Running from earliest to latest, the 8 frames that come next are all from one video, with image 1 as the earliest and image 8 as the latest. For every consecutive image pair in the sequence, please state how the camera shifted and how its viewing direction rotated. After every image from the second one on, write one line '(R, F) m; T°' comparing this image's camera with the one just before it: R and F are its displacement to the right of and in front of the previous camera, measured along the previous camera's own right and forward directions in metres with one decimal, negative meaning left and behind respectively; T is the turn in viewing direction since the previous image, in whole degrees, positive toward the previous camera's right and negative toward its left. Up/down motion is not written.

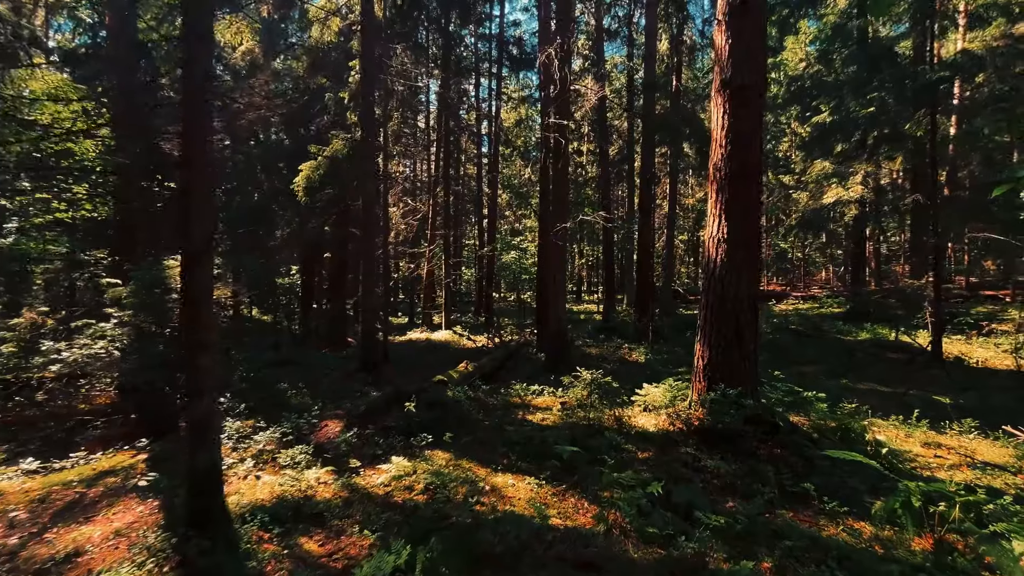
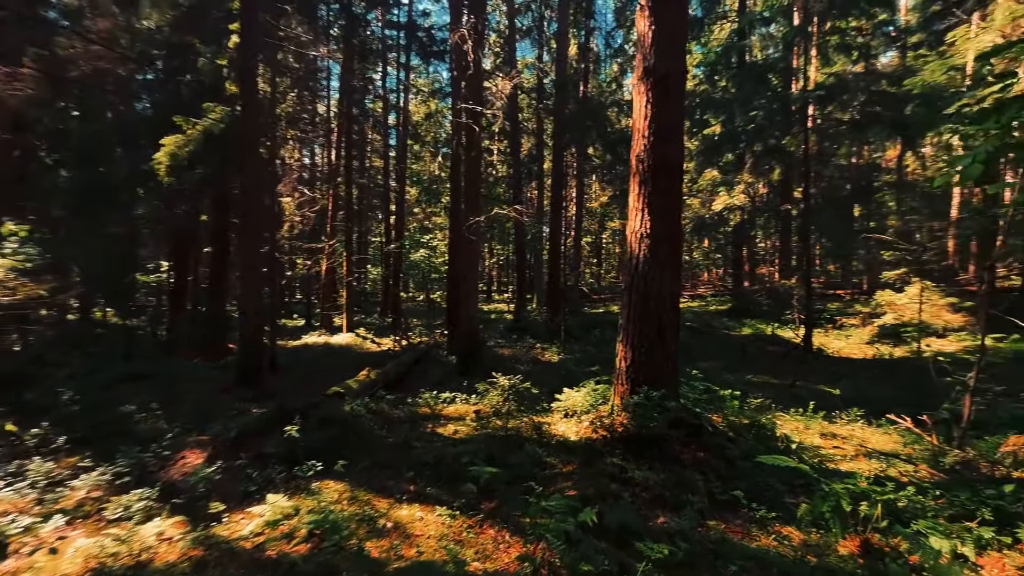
(0.0, +0.7) m; +12°
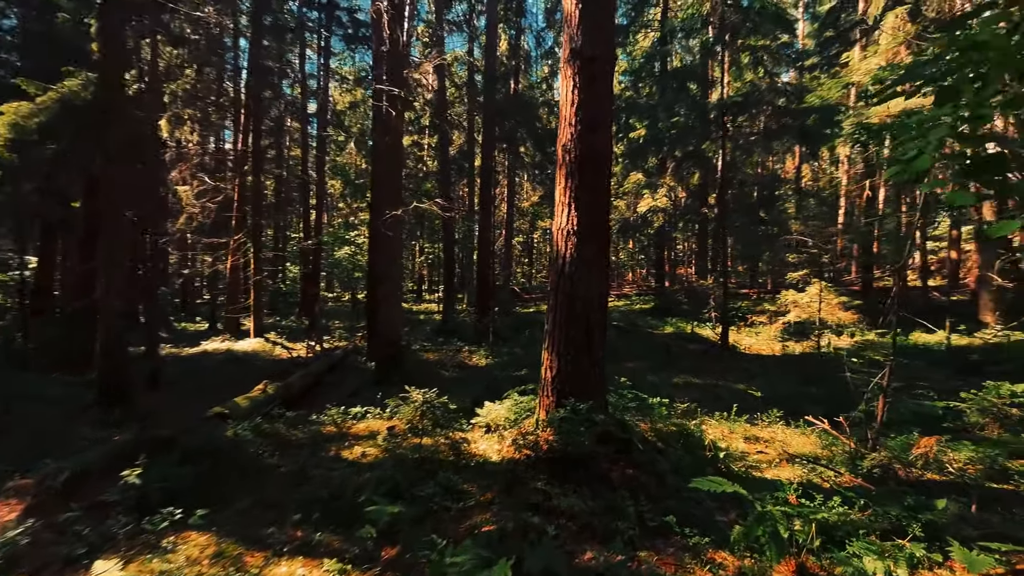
(+0.2, +0.6) m; +9°
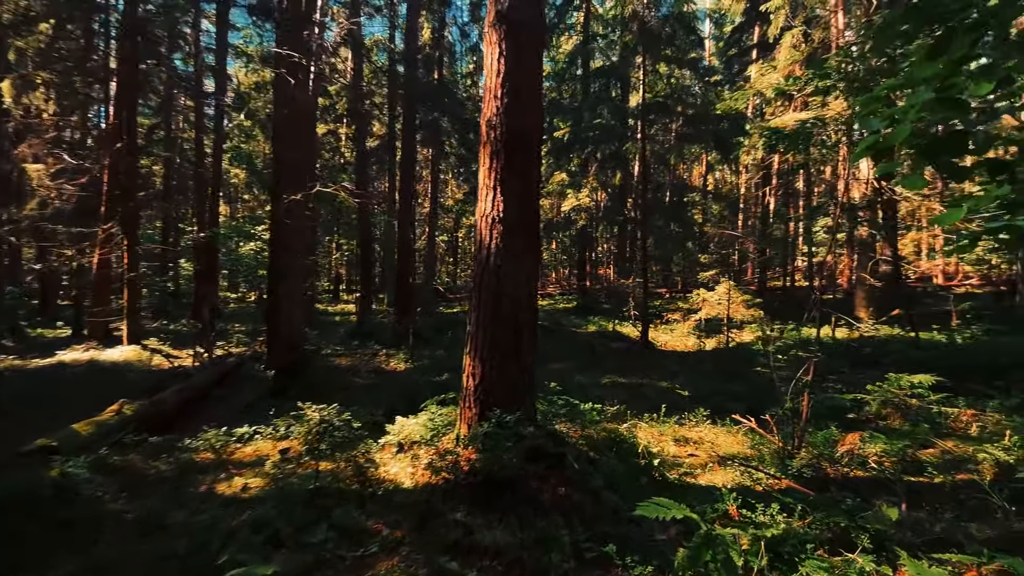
(+0.1, +0.6) m; +10°
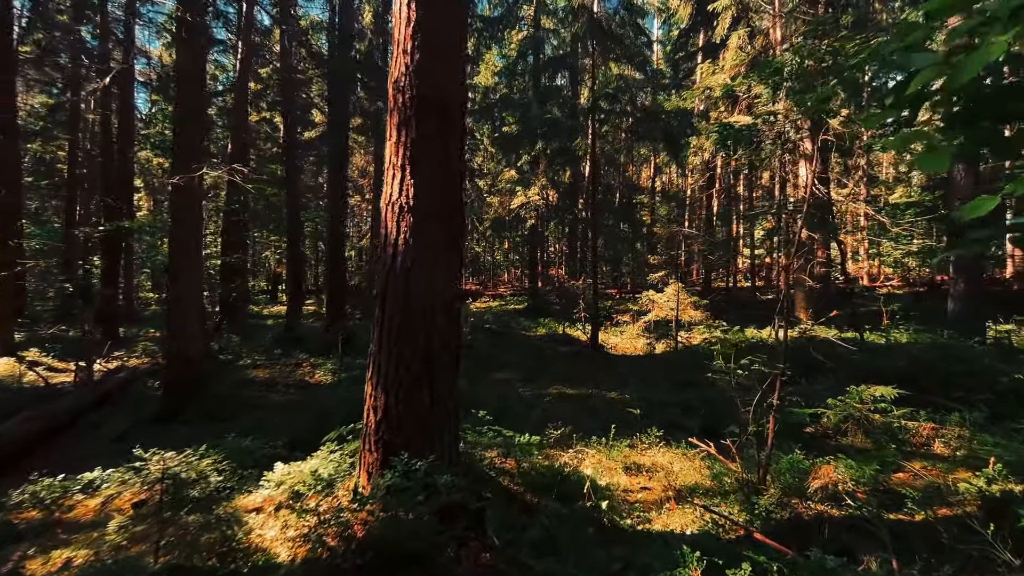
(+0.3, +0.9) m; +6°
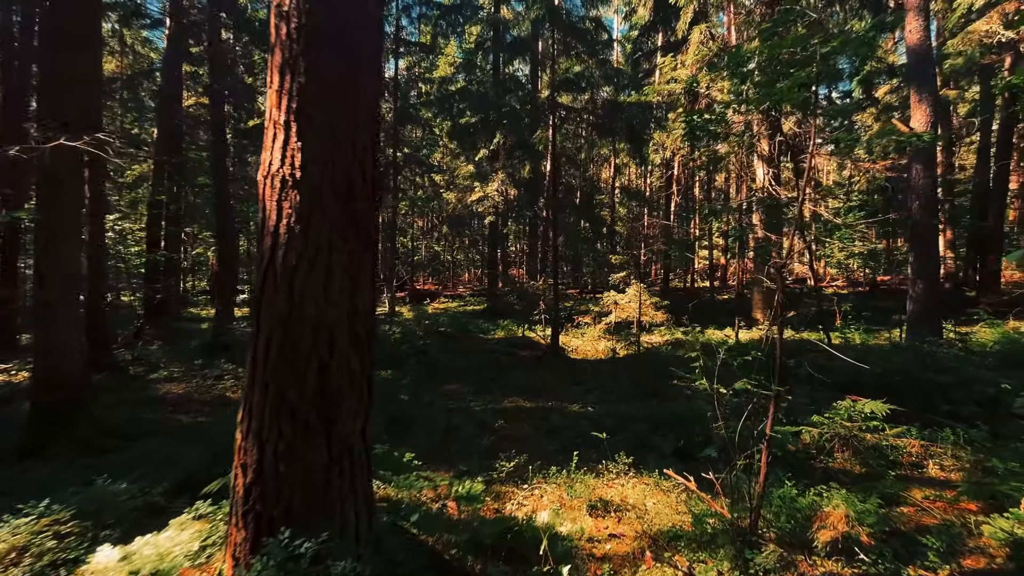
(+0.2, +0.8) m; +5°
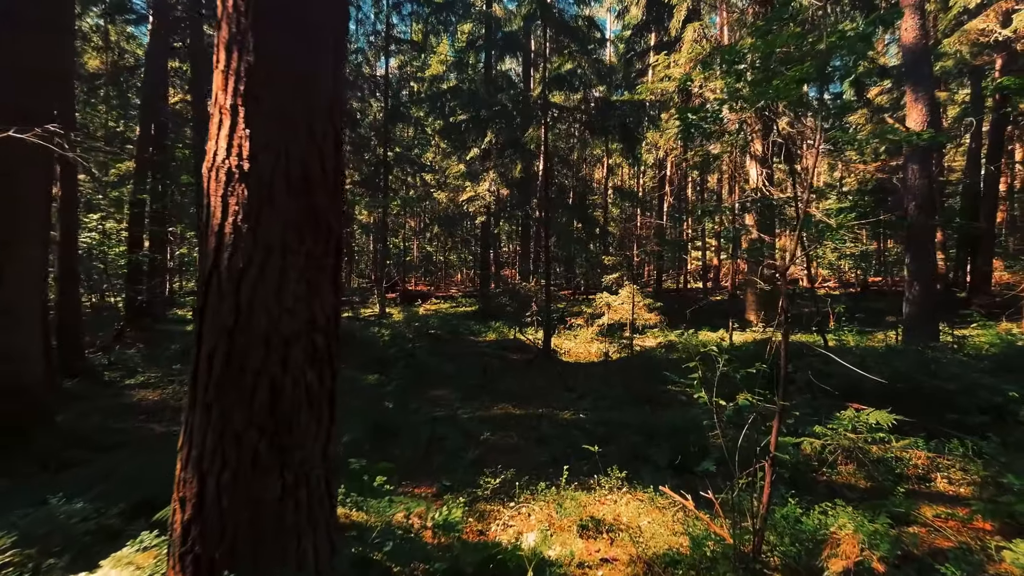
(+0.1, +0.3) m; +1°
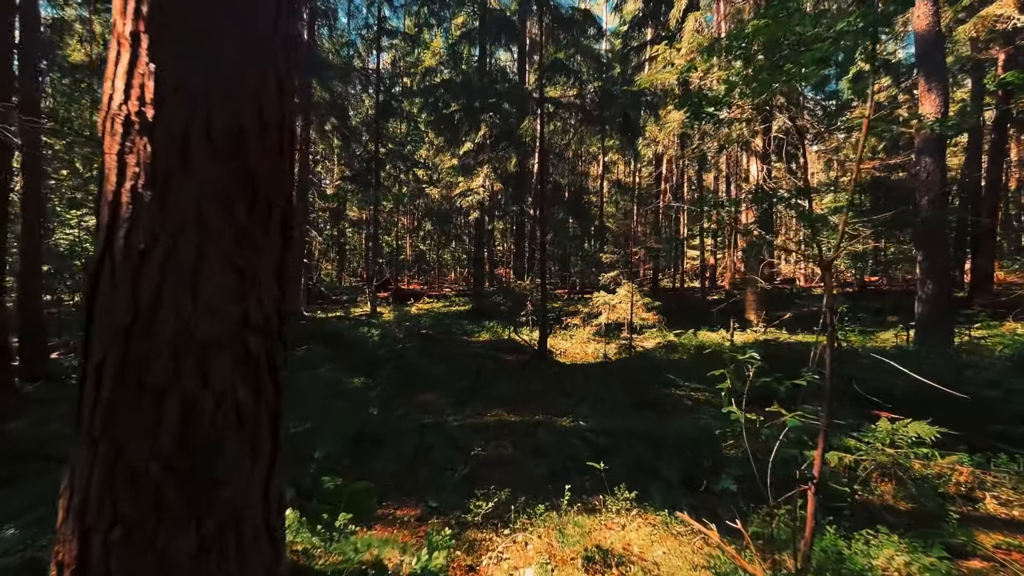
(0.0, +0.5) m; +1°
